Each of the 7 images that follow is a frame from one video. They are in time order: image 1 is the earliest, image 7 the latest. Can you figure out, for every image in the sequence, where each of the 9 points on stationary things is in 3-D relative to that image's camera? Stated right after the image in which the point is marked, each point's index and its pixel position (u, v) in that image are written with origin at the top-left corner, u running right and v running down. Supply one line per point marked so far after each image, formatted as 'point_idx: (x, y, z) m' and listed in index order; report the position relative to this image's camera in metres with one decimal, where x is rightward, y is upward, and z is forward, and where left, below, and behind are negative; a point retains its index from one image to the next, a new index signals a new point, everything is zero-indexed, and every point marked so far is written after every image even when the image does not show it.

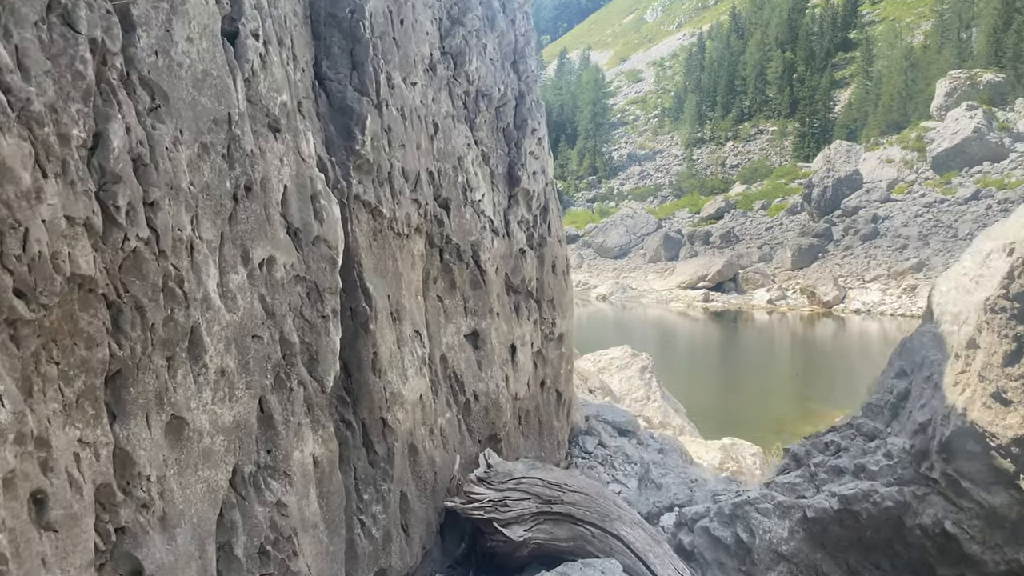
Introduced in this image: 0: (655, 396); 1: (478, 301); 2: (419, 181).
0: (+2.1, -1.6, +12.3) m
1: (-0.2, -0.1, +6.5) m
2: (-0.6, +0.7, +5.7) m
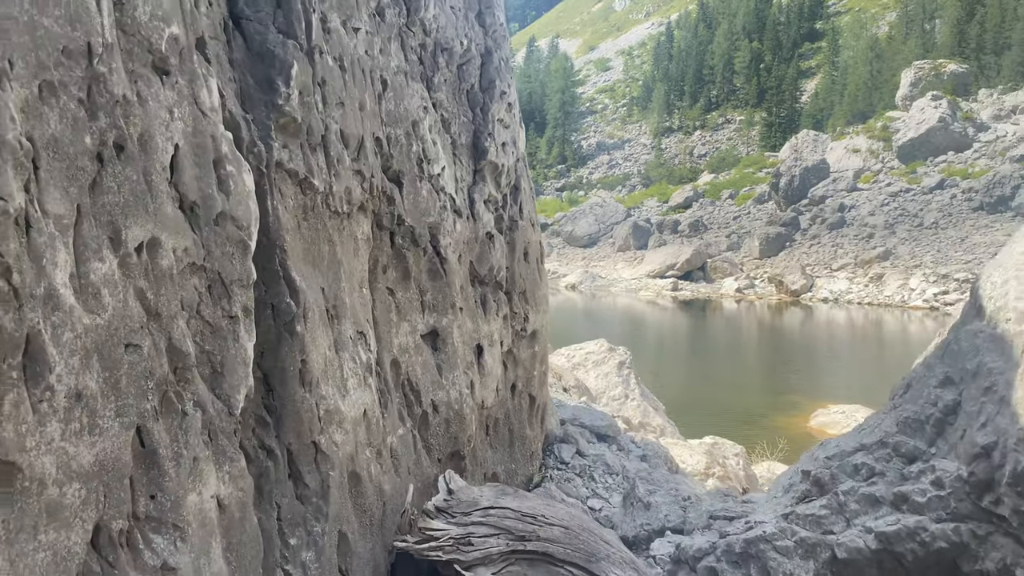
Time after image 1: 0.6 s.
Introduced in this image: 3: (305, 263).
0: (+1.6, -1.4, +11.4) m
1: (-0.5, -0.1, +5.5) m
2: (-0.8, +0.8, +4.7) m
3: (-1.0, +0.1, +4.2) m
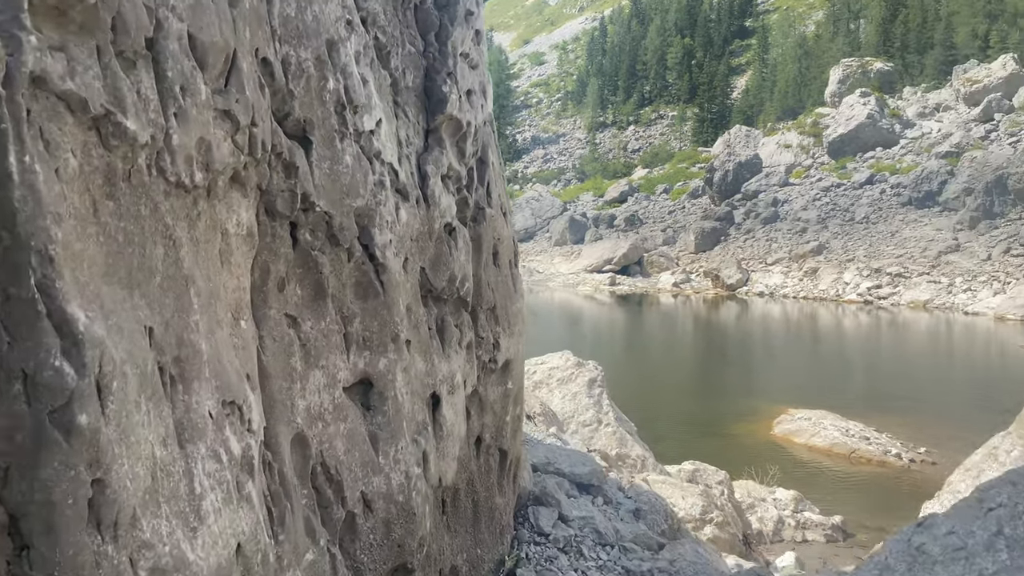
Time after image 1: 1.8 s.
0: (+1.1, -1.5, +9.5) m
1: (-0.6, -0.2, +3.5) m
2: (-0.9, +0.7, +2.7) m
3: (-1.0, 0.0, +2.1) m
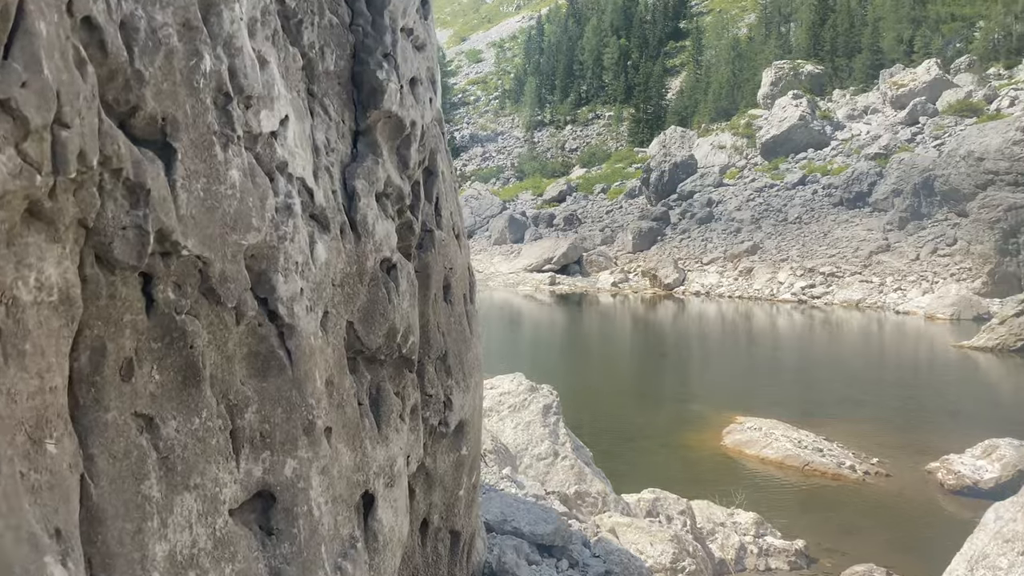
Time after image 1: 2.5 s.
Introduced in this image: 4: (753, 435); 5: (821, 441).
0: (+0.5, -1.7, +8.6) m
1: (-0.7, -0.4, +2.4) m
2: (-0.9, +0.5, +1.6) m
3: (-1.0, -0.2, +1.0) m
4: (+5.3, -3.2, +18.5) m
5: (+6.6, -3.3, +18.0) m
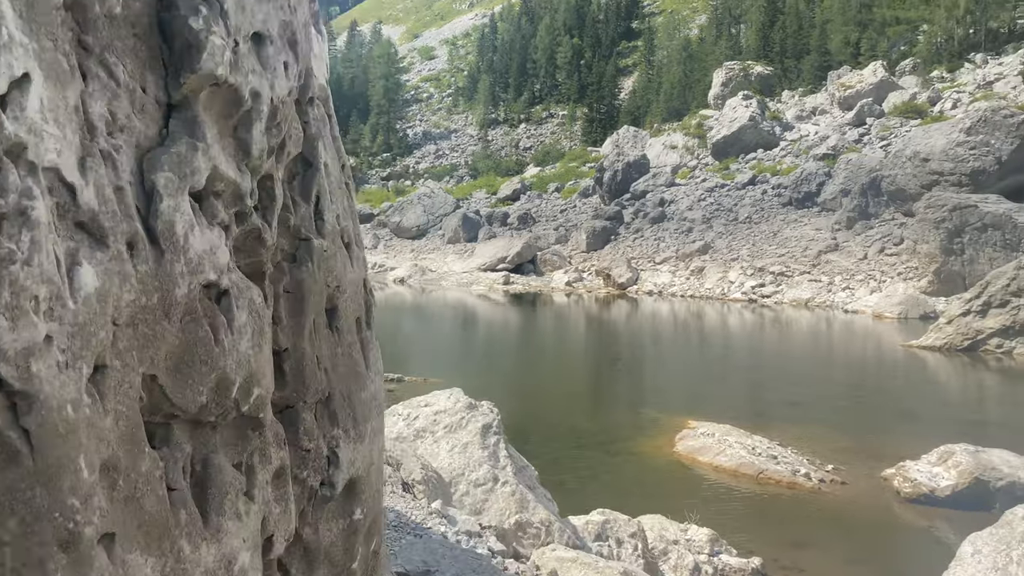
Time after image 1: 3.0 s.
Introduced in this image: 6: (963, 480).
0: (-0.1, -1.7, +7.8) m
1: (-0.9, -0.4, +1.6) m
2: (-1.1, +0.4, +0.7) m
3: (-1.2, -0.3, +0.2) m
4: (+4.1, -3.3, +18.0) m
5: (+5.5, -3.4, +17.5) m
6: (+7.9, -3.4, +14.8) m
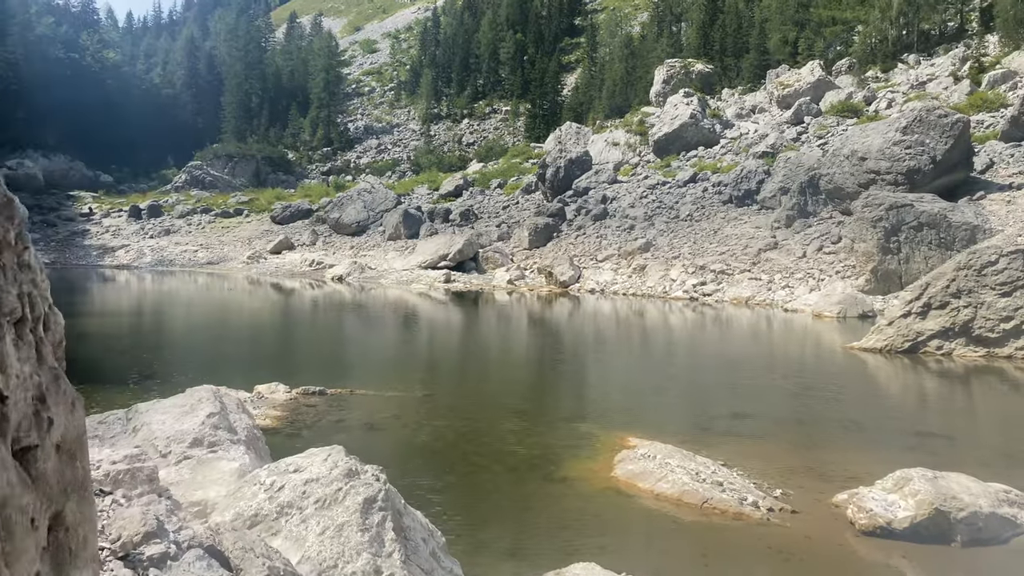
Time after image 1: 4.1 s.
0: (-0.9, -2.0, +6.1) m
1: (-1.4, -0.8, -0.2) m
2: (-1.5, 0.0, -1.0) m
3: (-1.5, -0.6, -1.6) m
4: (+2.6, -3.5, +16.6) m
5: (+4.0, -3.6, +16.2) m
6: (+6.6, -3.6, +13.6) m
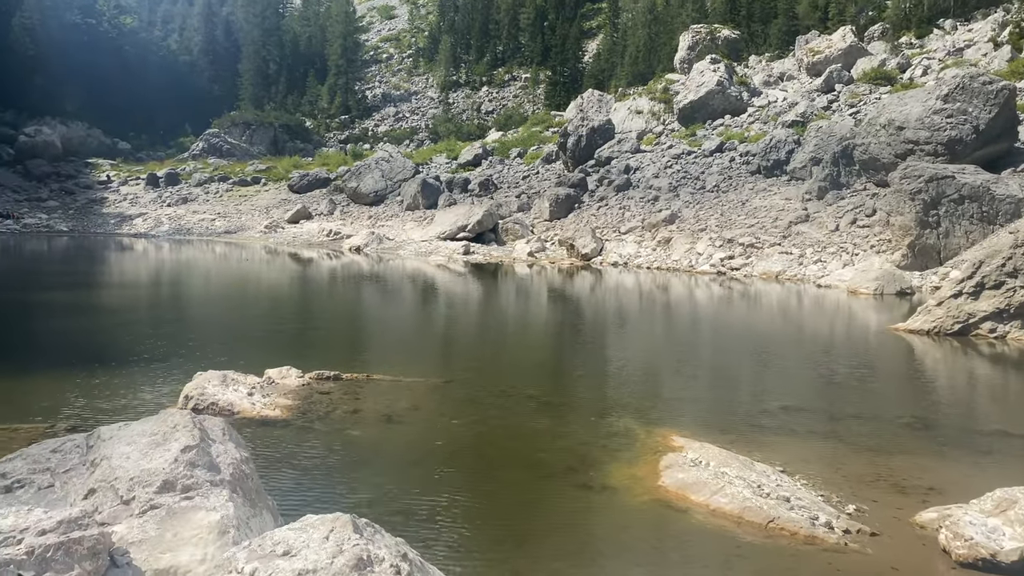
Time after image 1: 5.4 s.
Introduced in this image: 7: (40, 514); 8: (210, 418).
0: (-0.5, -2.1, +4.2) m
1: (-1.1, -1.1, -2.1) m
2: (-1.2, -0.3, -3.0) m
3: (-1.3, -1.0, -3.5) m
4: (+3.3, -3.2, +14.6) m
5: (+4.6, -3.4, +14.2) m
6: (+7.1, -3.5, +11.6) m
7: (-3.3, -1.6, +5.8) m
8: (-2.9, -1.2, +8.1) m
